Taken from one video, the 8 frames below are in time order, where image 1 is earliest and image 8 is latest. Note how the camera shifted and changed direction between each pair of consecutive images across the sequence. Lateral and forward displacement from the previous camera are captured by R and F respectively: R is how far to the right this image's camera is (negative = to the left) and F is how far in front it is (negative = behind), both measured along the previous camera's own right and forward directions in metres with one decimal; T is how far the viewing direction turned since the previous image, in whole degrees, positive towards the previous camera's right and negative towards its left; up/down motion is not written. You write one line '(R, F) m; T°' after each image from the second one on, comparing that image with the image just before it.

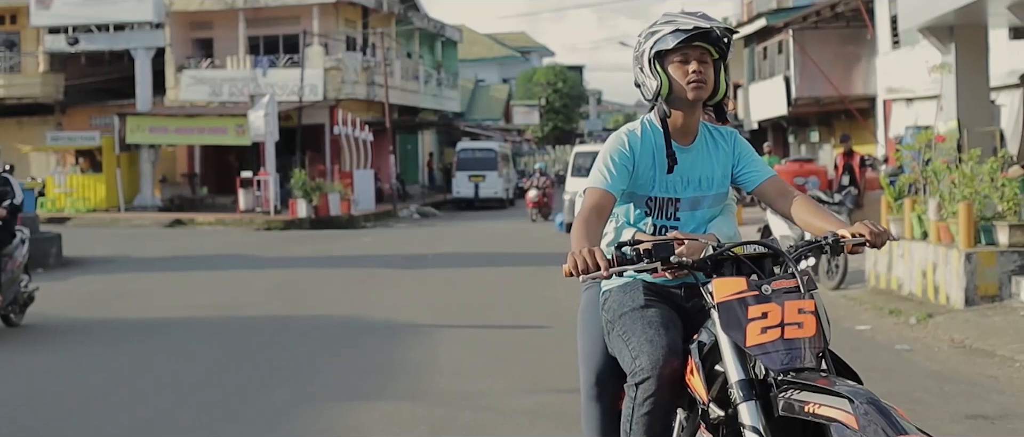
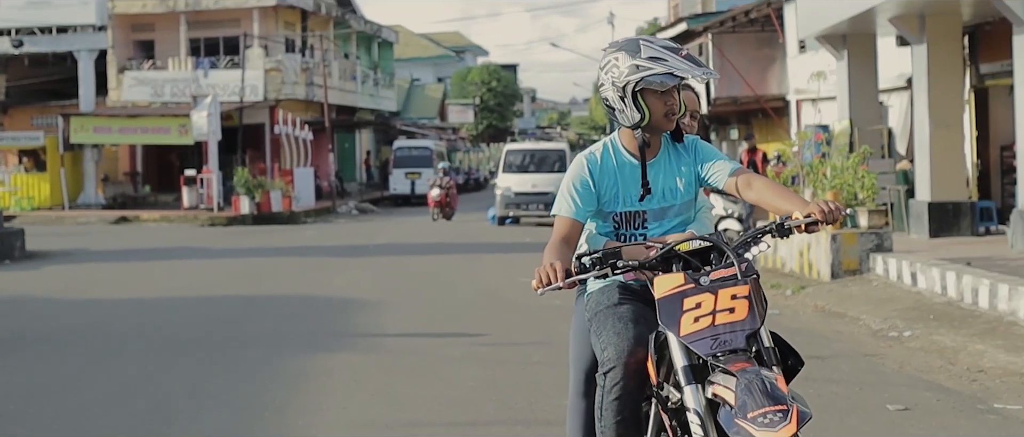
(0.0, -1.4) m; +3°
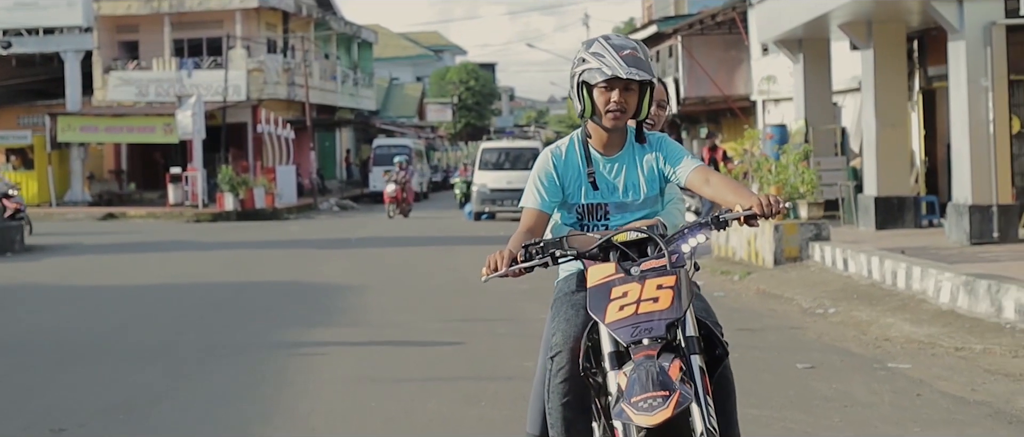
(+0.1, -1.0) m; +1°
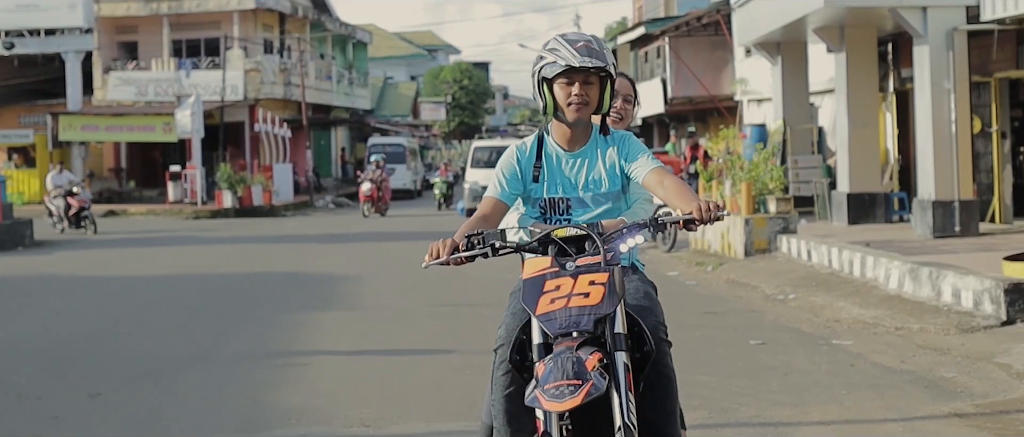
(+0.1, -0.8) m; 0°
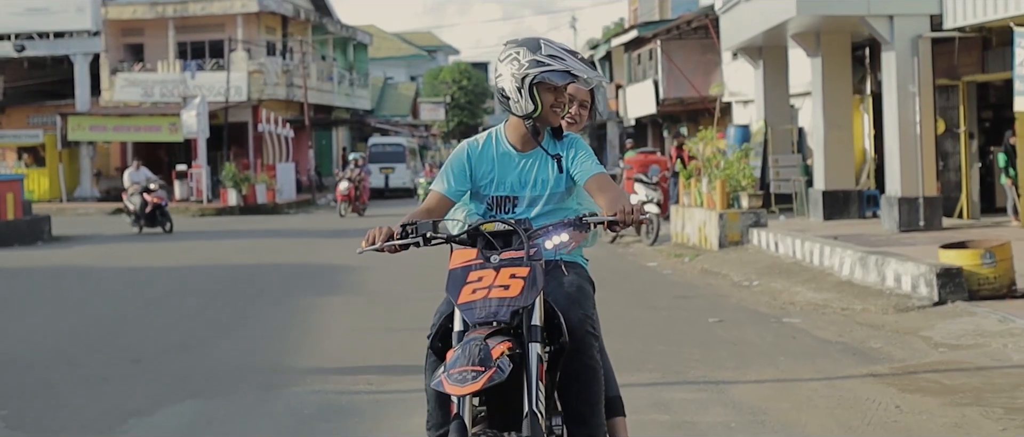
(+0.1, -0.9) m; 0°
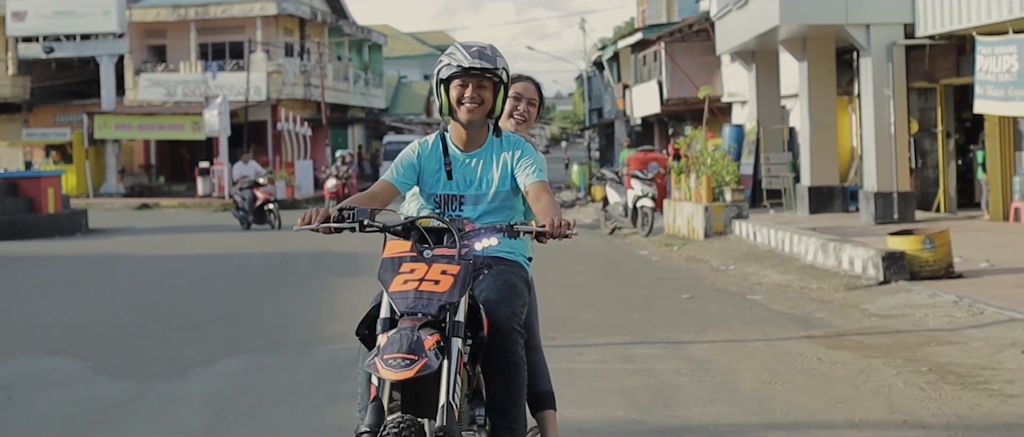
(+0.1, -1.3) m; -1°
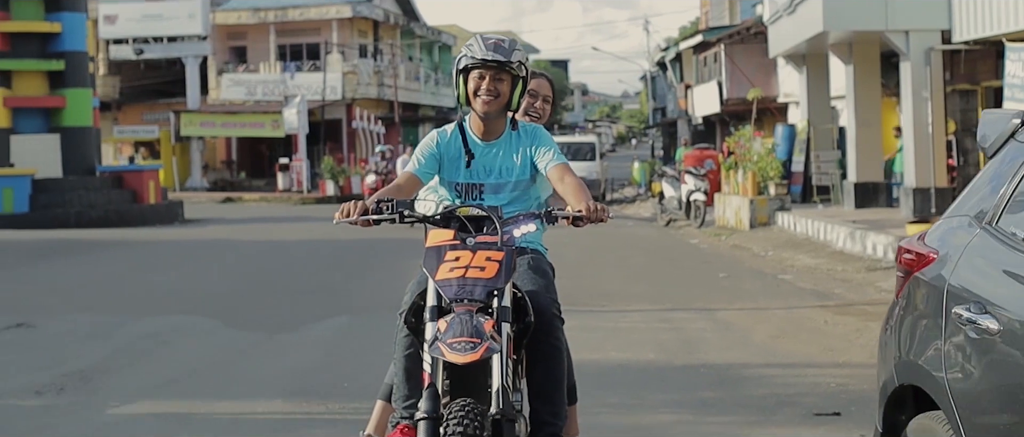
(+0.1, -1.4) m; -3°
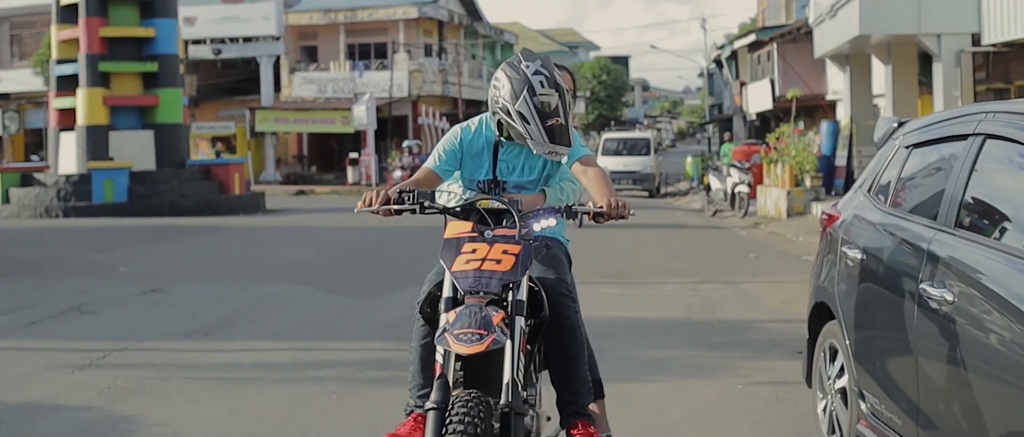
(+0.1, -1.5) m; -3°
